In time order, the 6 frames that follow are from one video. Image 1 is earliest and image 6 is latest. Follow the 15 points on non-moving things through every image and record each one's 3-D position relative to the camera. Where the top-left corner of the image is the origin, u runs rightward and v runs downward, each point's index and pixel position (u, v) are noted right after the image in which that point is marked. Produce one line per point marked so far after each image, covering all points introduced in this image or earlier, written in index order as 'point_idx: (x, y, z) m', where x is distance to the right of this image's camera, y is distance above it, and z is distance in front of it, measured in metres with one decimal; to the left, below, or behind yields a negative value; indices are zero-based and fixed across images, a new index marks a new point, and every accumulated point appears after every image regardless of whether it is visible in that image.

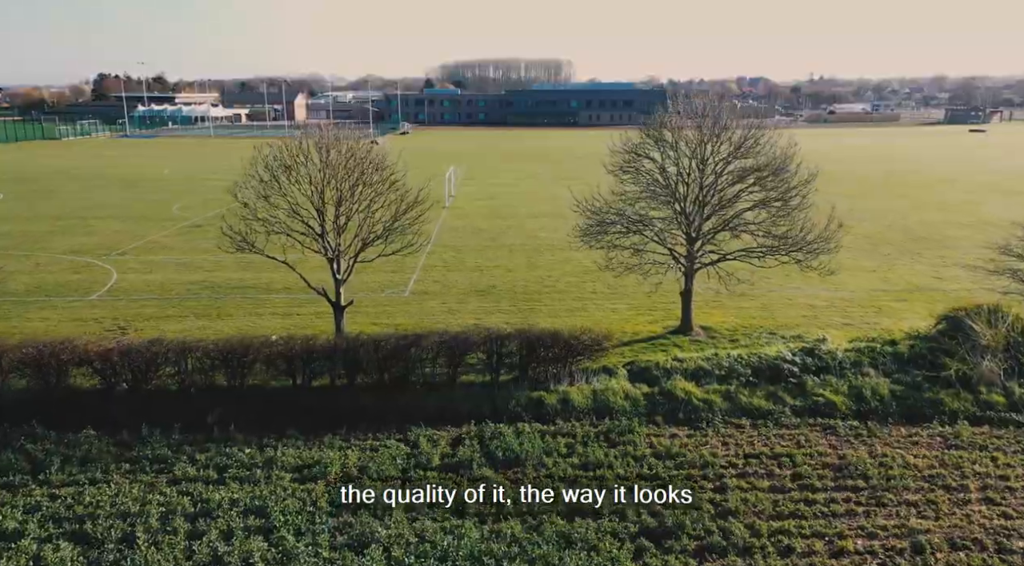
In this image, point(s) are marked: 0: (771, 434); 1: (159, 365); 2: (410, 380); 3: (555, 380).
0: (+4.9, -2.9, +16.1) m
1: (-7.4, -1.7, +17.8) m
2: (-2.2, -2.1, +18.4) m
3: (+0.9, -2.1, +18.4) m
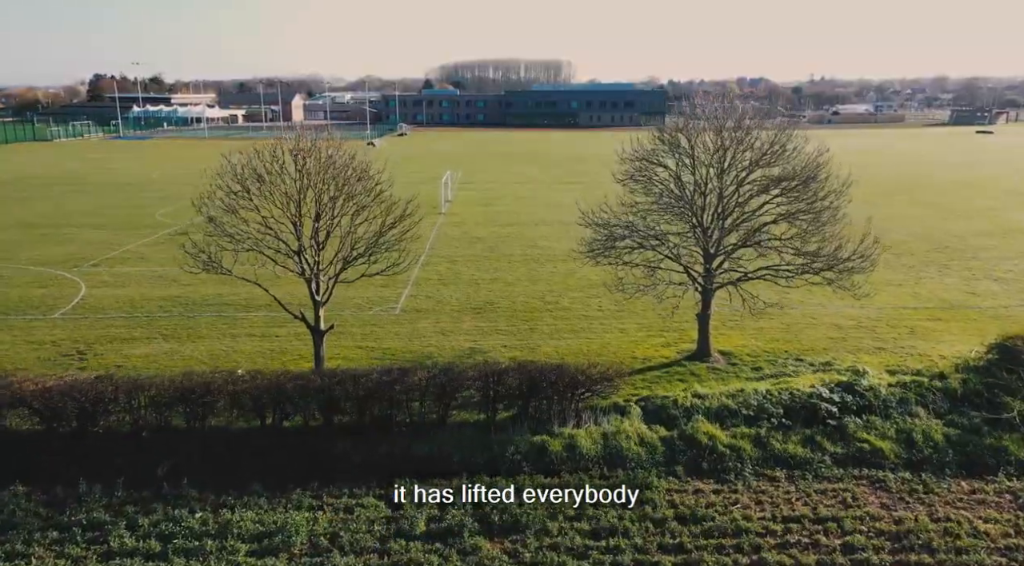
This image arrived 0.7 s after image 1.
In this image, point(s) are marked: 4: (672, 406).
0: (+4.9, -3.4, +13.8) m
1: (-7.4, -2.2, +15.6) m
2: (-2.2, -2.6, +16.1) m
3: (+0.9, -2.6, +16.2) m
4: (+3.1, -2.4, +16.4) m
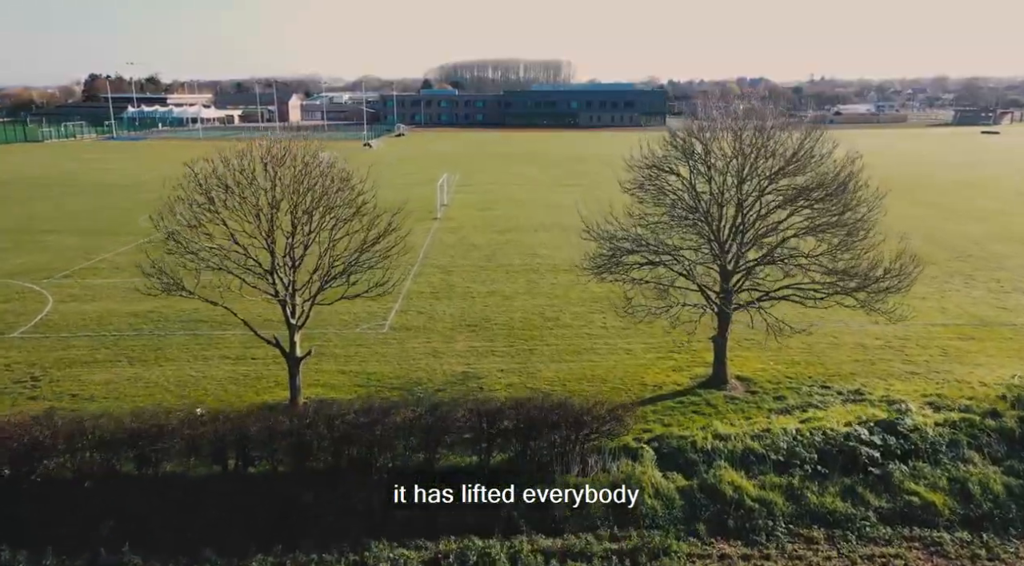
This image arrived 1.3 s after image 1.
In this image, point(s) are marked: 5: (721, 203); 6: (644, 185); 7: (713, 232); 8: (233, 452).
0: (+4.8, -3.8, +11.9) m
1: (-7.5, -2.7, +13.6) m
2: (-2.3, -3.0, +14.1) m
3: (+0.8, -3.1, +14.2) m
4: (+3.0, -2.8, +14.5) m
5: (+4.5, +1.8, +18.4) m
6: (+3.0, +2.2, +19.4) m
7: (+4.4, +1.1, +18.6) m
8: (-4.6, -2.8, +14.0) m
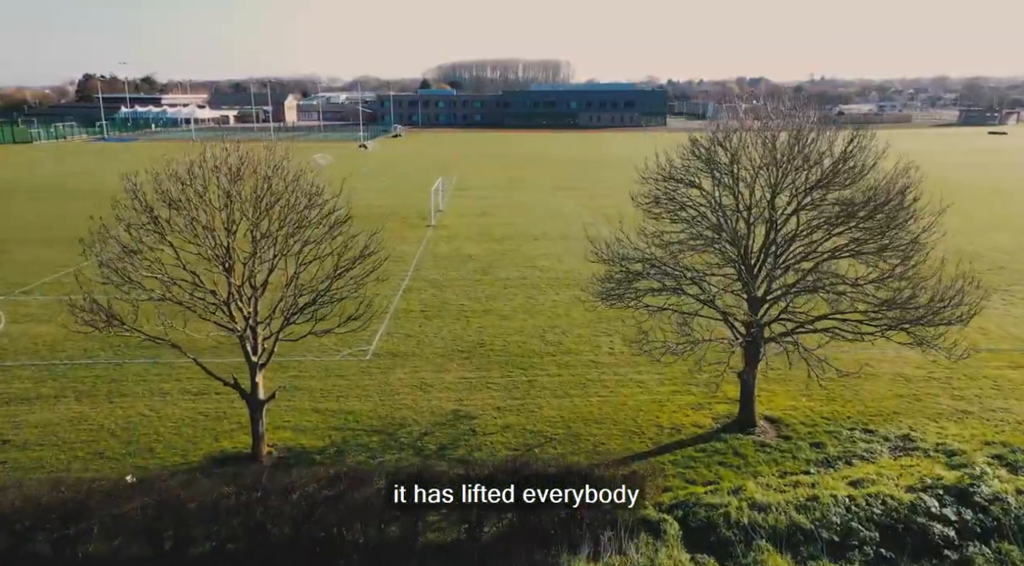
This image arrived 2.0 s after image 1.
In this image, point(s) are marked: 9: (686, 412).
0: (+4.8, -4.4, +9.4) m
1: (-7.5, -3.3, +11.1) m
2: (-2.3, -3.6, +11.7) m
3: (+0.8, -3.6, +11.8) m
4: (+3.0, -3.4, +12.0) m
5: (+4.5, +1.2, +16.0) m
6: (+3.0, +1.7, +16.9) m
7: (+4.3, +0.6, +16.1) m
8: (-4.7, -3.3, +11.5) m
9: (+3.6, -2.7, +18.0) m
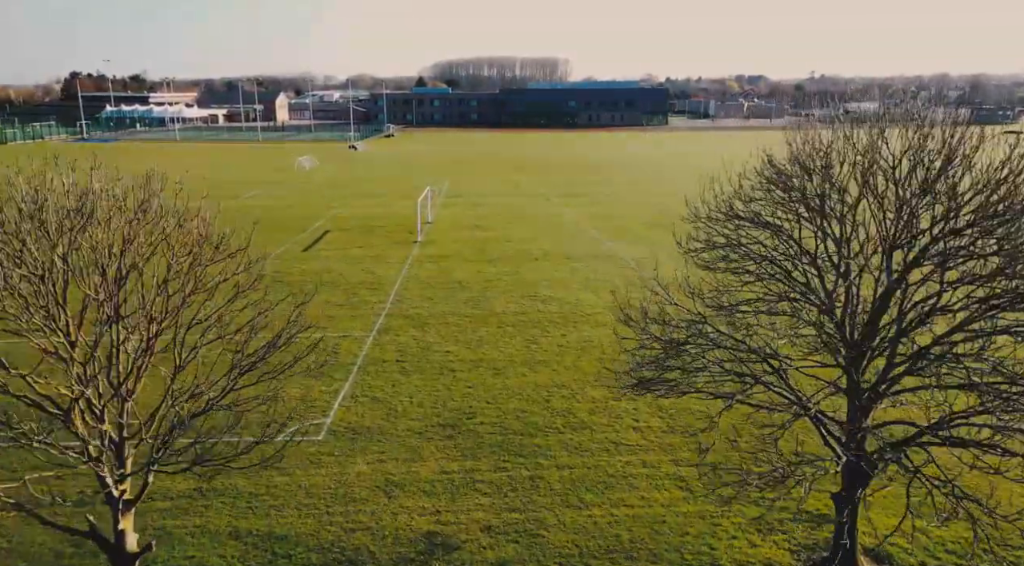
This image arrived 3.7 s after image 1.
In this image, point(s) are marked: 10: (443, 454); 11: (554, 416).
0: (+4.7, -5.5, +4.3) m
1: (-7.6, -4.4, +6.0) m
2: (-2.4, -4.8, +6.5) m
3: (+0.8, -4.8, +6.6) m
4: (+2.9, -4.5, +6.9) m
5: (+4.4, +0.1, +10.8) m
6: (+2.9, +0.5, +11.8) m
7: (+4.3, -0.6, +11.0) m
8: (-4.7, -4.5, +6.4) m
9: (+3.6, -3.9, +12.8) m
10: (-1.3, -3.2, +16.2) m
11: (+0.9, -2.7, +18.0) m
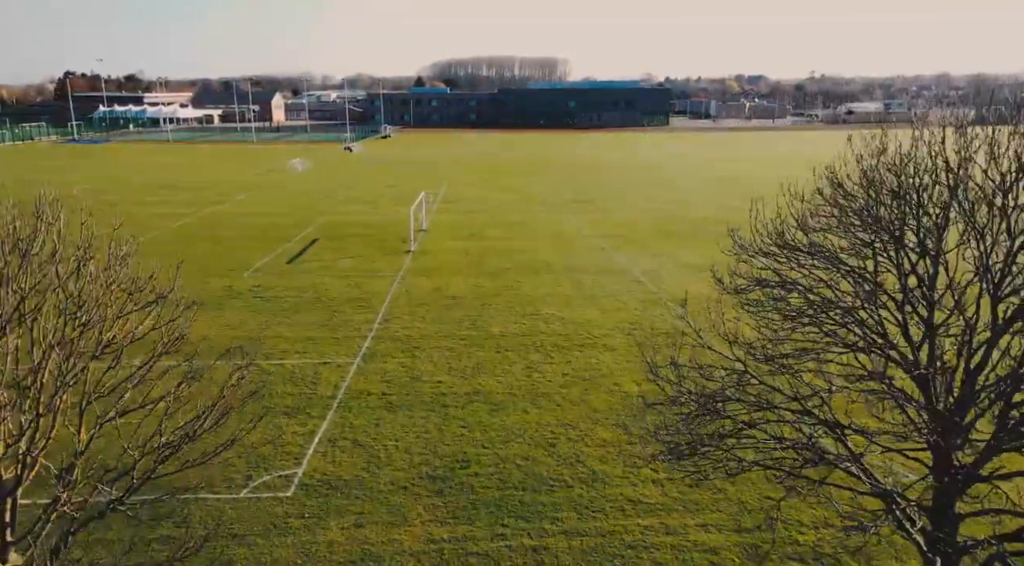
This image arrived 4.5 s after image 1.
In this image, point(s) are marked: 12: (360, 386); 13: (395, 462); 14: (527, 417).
0: (+4.7, -6.1, +2.0) m
1: (-7.6, -5.0, +3.6) m
2: (-2.4, -5.3, +4.2) m
3: (+0.8, -5.3, +4.3) m
4: (+2.9, -5.1, +4.5) m
5: (+4.4, -0.5, +8.5) m
6: (+2.9, 0.0, +9.5) m
7: (+4.3, -1.1, +8.7) m
8: (-4.7, -5.0, +4.0) m
9: (+3.6, -4.4, +10.5) m
10: (-1.3, -3.8, +13.8) m
11: (+0.9, -3.3, +15.6) m
12: (-3.4, -2.4, +19.7) m
13: (-2.1, -3.3, +15.8) m
14: (+0.4, -2.8, +17.7) m
